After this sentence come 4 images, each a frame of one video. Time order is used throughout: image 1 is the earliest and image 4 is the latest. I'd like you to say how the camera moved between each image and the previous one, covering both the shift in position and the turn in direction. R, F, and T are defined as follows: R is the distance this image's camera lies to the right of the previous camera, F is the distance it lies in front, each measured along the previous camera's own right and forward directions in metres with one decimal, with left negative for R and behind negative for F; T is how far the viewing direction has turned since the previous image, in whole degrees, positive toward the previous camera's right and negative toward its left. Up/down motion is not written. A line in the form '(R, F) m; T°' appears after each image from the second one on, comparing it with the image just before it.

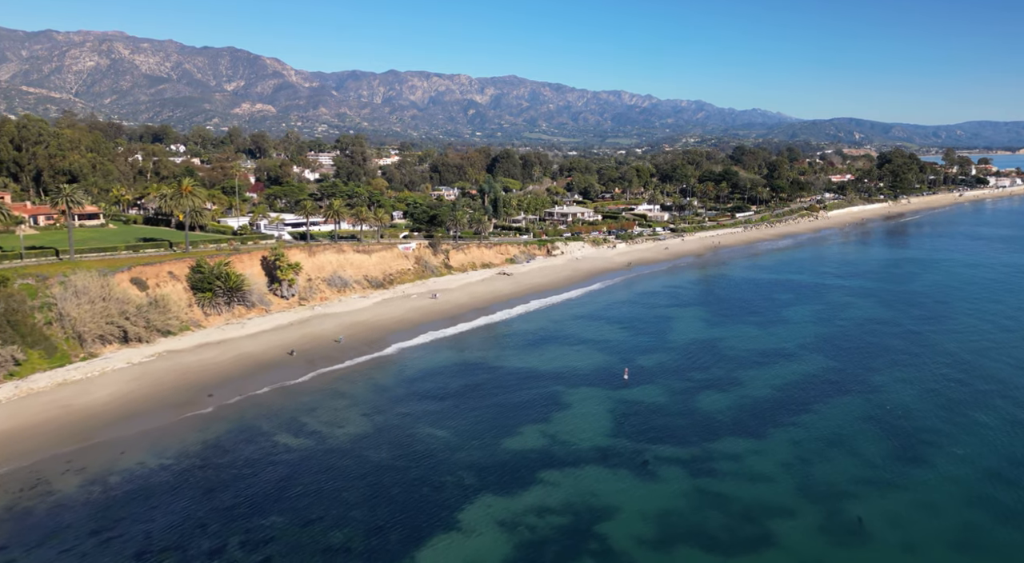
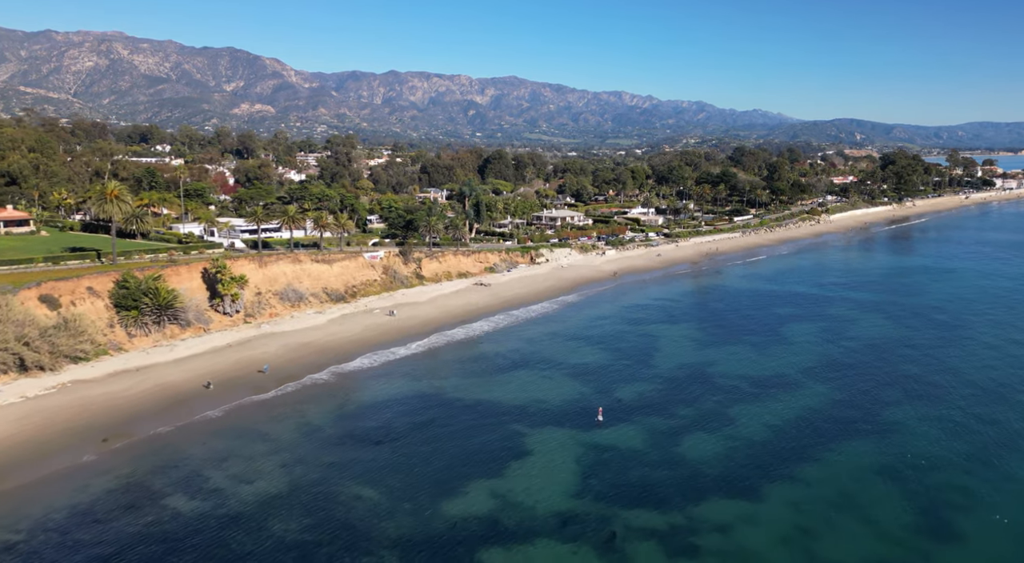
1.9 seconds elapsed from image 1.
(+2.7, +7.0) m; 0°
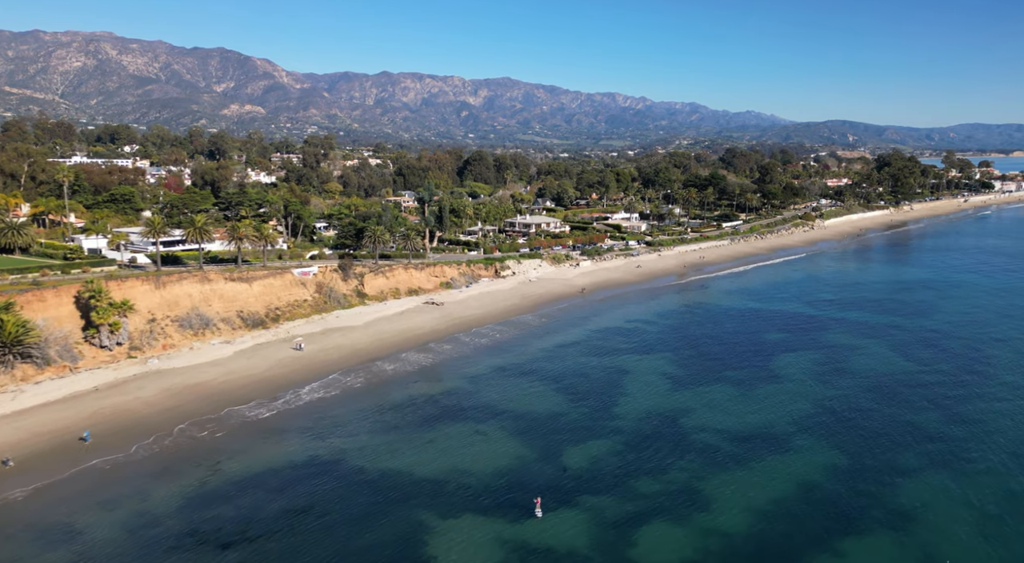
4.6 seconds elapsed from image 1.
(+3.9, +10.2) m; 0°
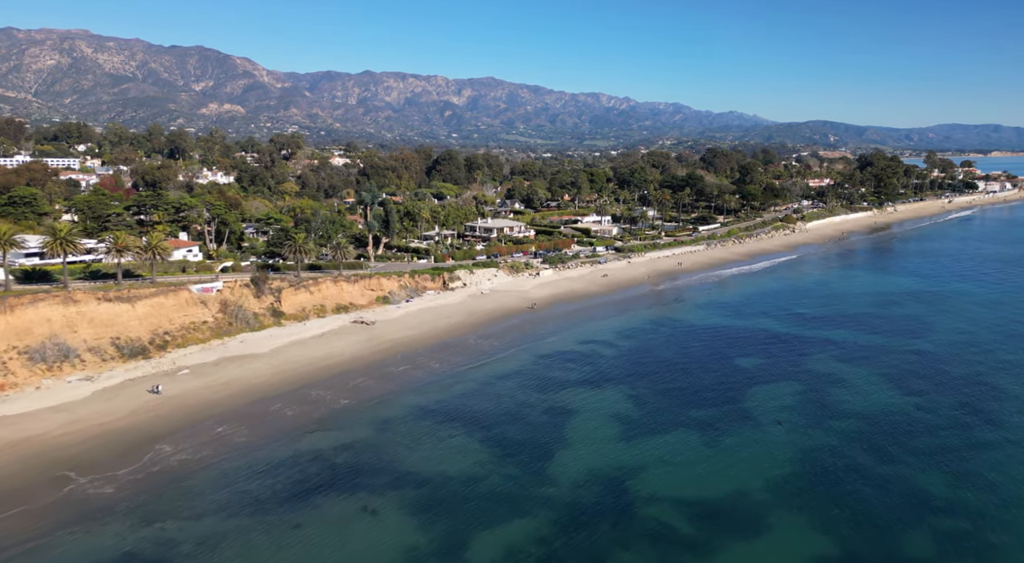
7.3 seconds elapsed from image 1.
(+3.9, +9.5) m; +1°
